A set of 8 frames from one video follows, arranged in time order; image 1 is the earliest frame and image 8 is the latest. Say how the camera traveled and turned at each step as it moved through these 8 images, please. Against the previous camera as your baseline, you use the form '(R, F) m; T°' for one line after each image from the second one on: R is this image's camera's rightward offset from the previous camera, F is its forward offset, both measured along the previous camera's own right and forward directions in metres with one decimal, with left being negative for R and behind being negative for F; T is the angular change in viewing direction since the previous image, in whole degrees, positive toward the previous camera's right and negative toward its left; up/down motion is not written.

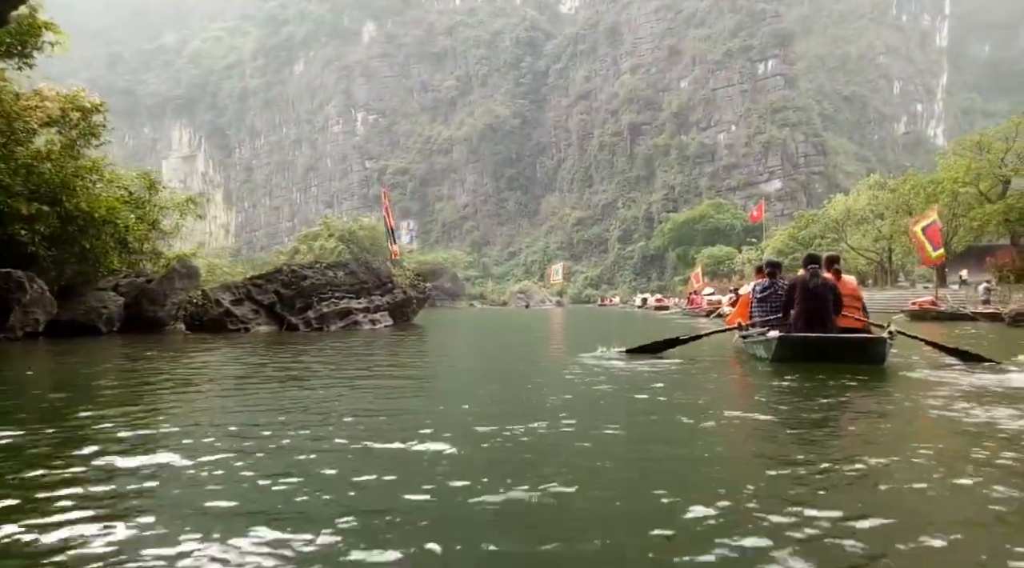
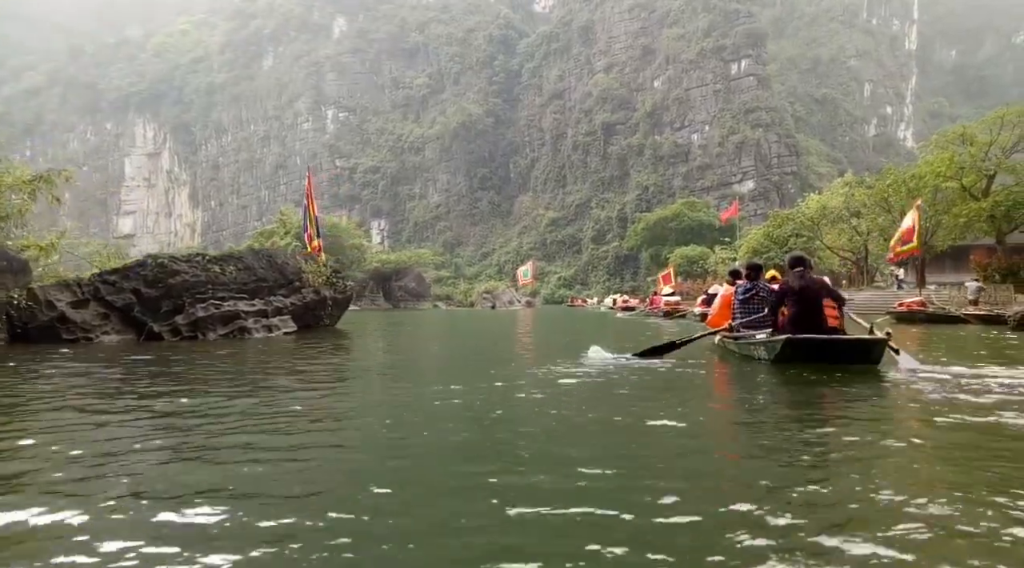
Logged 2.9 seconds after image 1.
(+0.3, +1.1) m; +2°
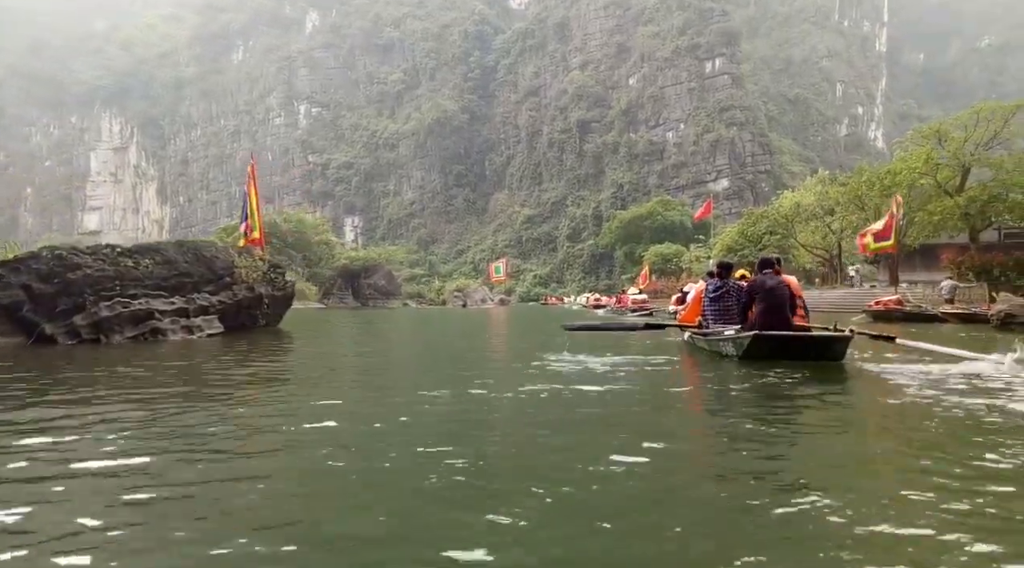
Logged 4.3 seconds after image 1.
(+0.1, +0.5) m; +2°
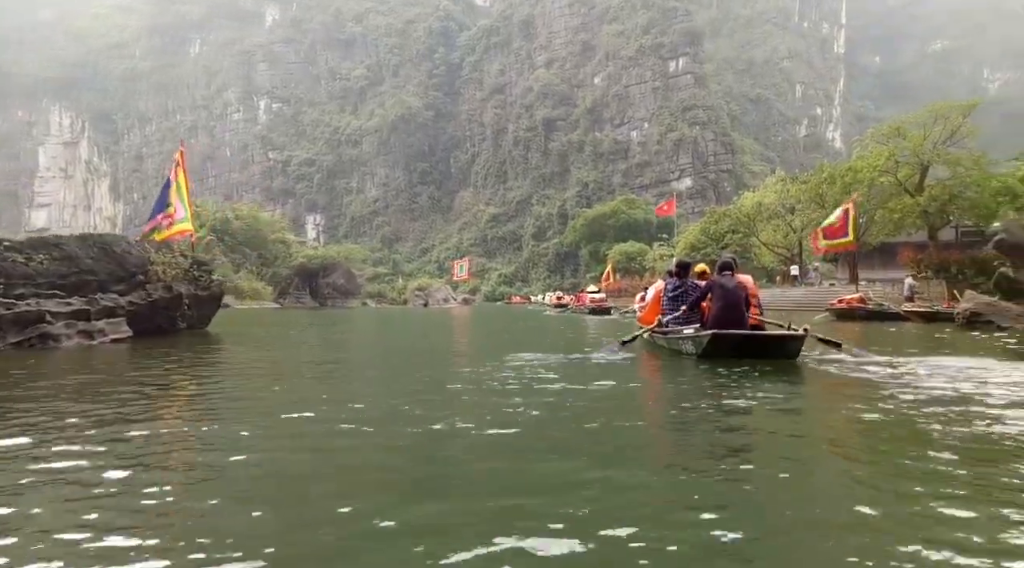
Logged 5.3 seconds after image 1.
(0.0, +0.7) m; +3°
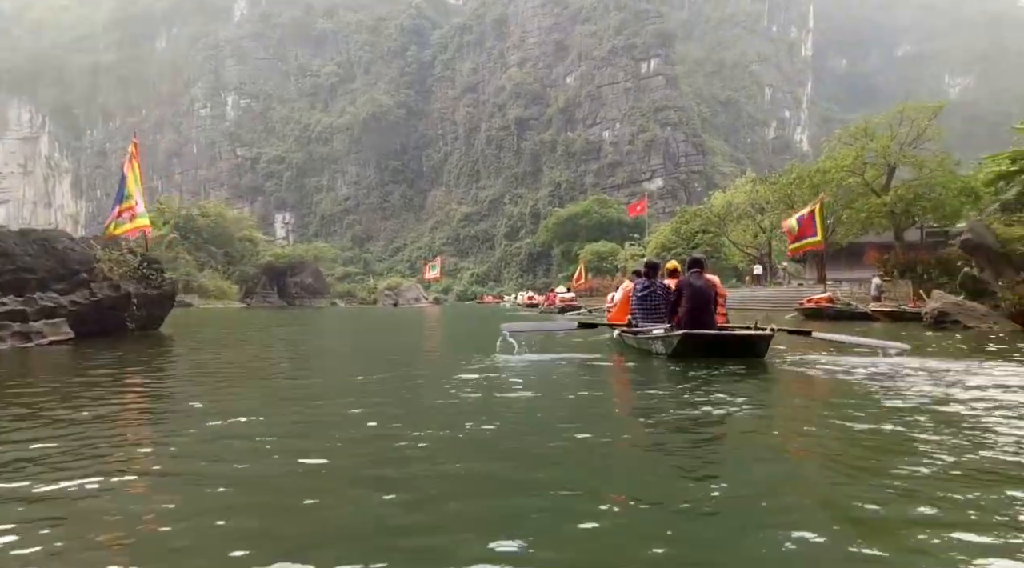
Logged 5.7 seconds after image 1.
(0.0, +0.3) m; +2°
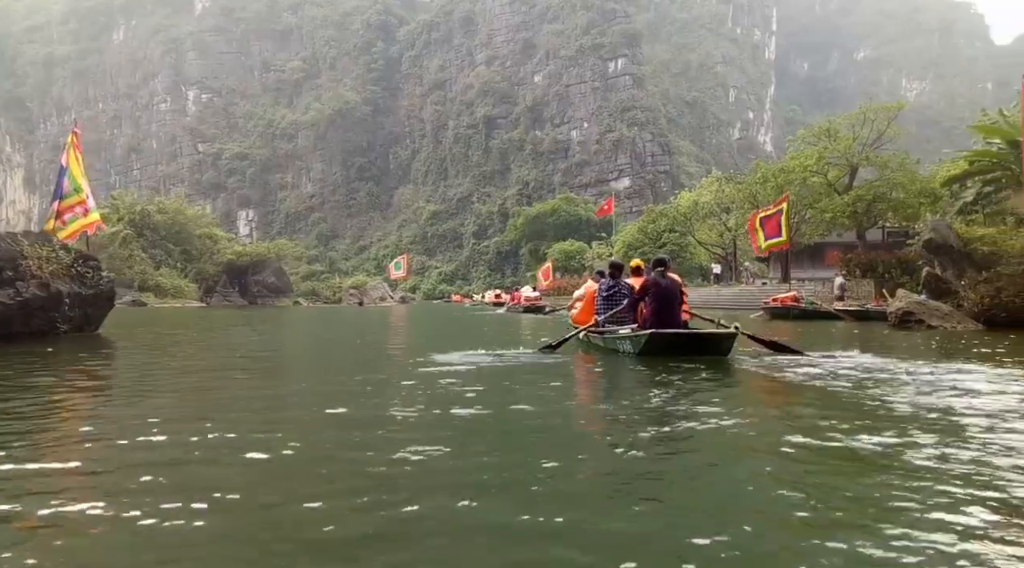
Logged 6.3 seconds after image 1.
(0.0, +0.4) m; +2°
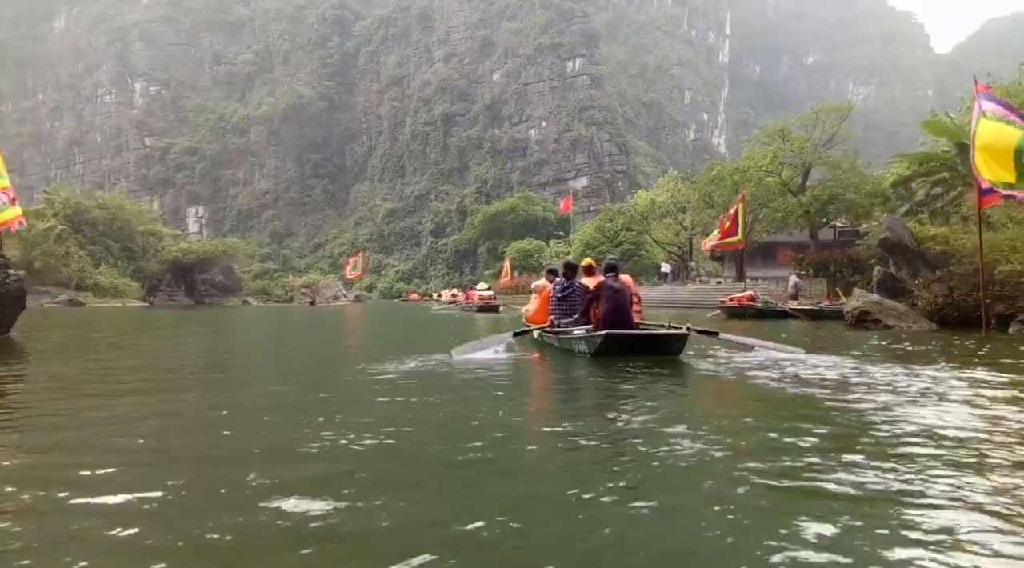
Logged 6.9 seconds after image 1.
(0.0, +0.6) m; +3°
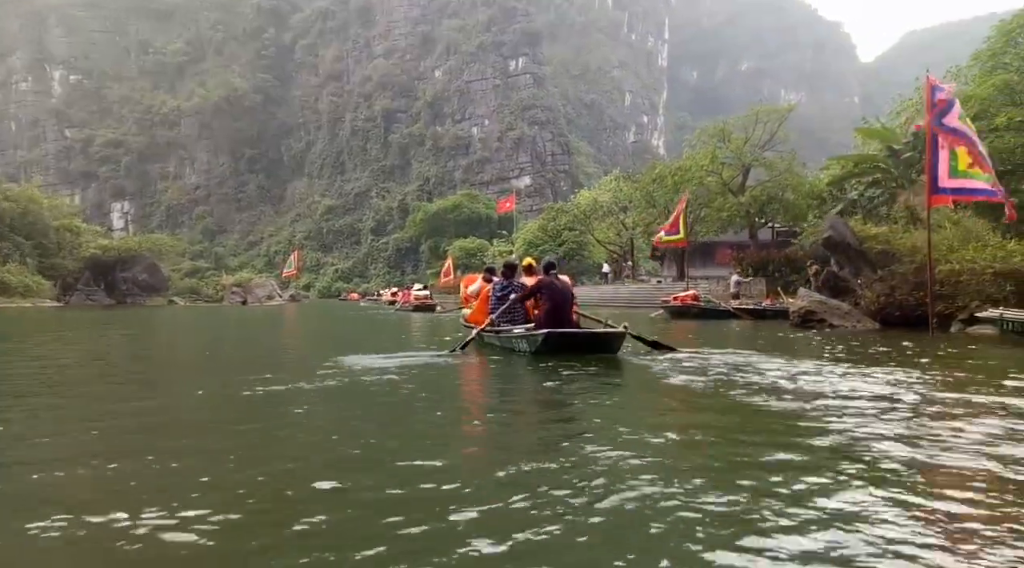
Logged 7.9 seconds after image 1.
(-0.1, +0.9) m; +4°
